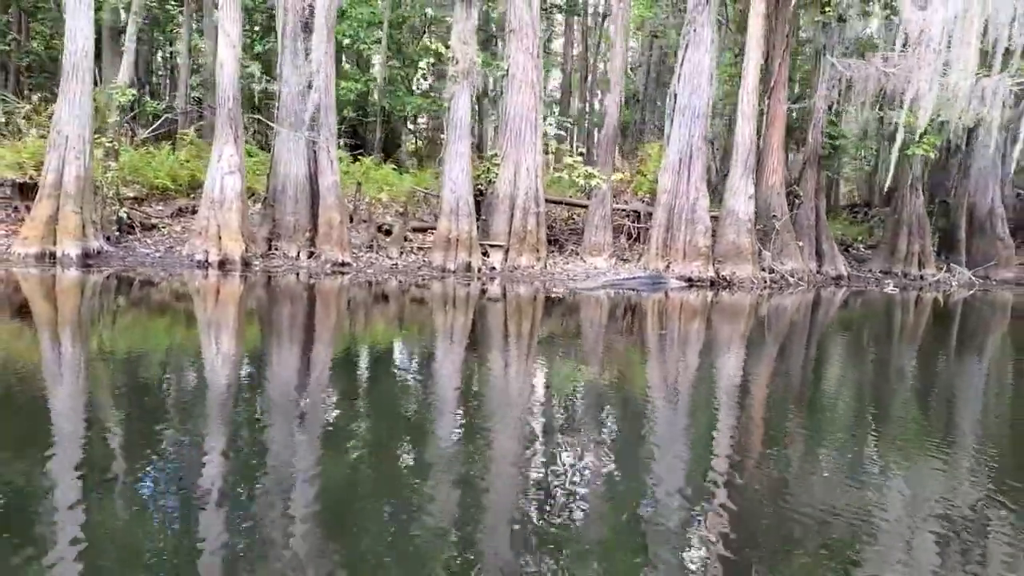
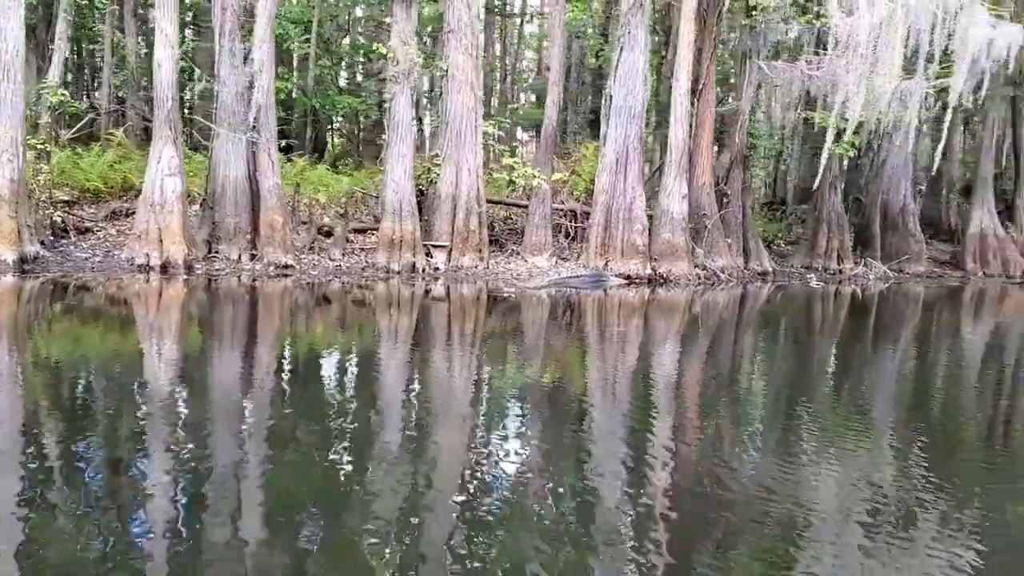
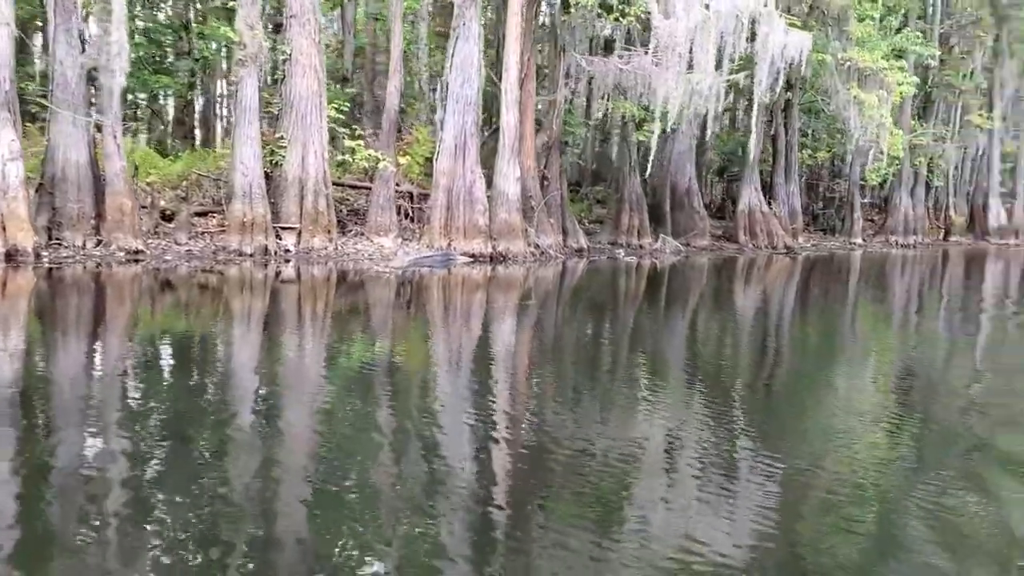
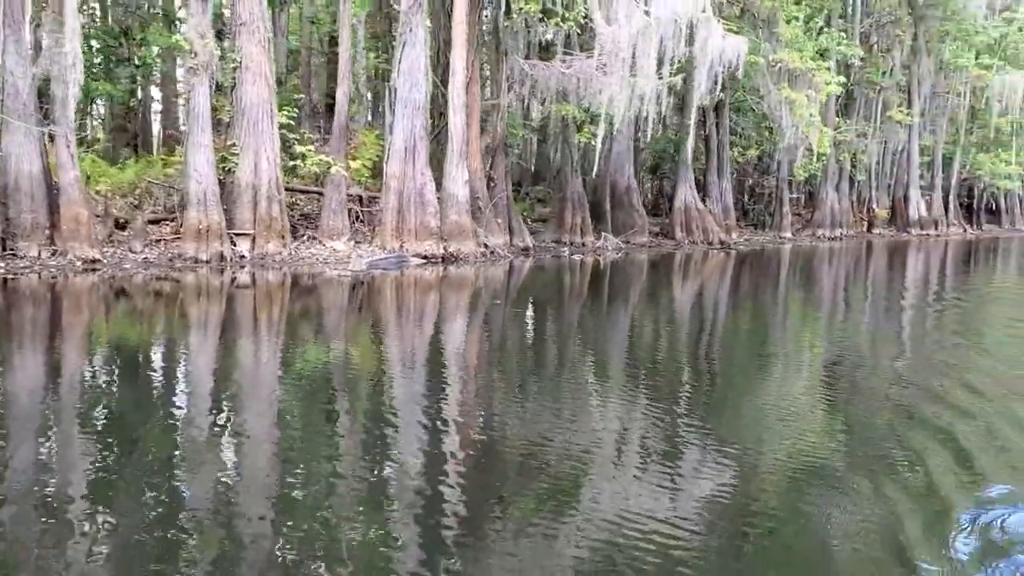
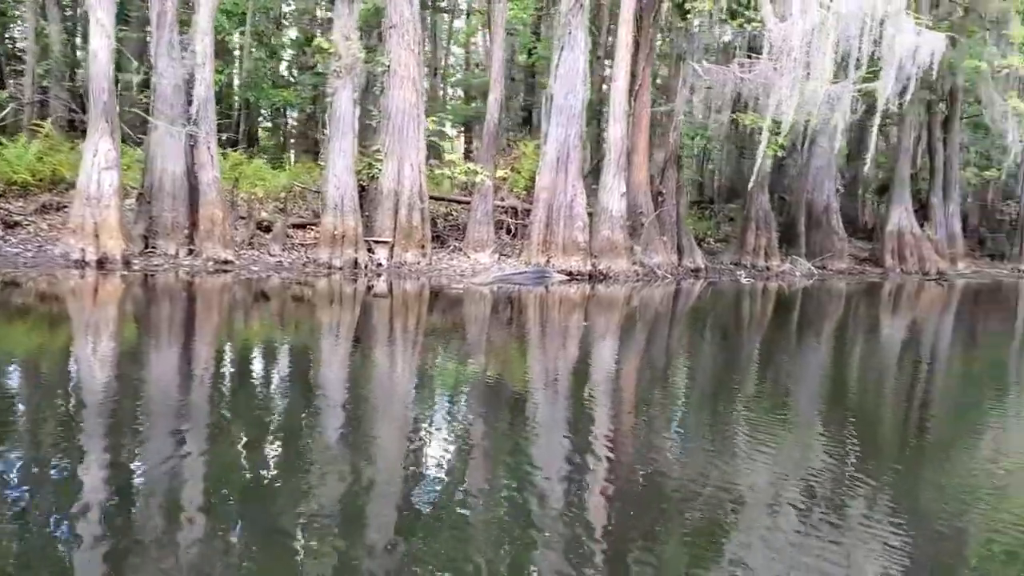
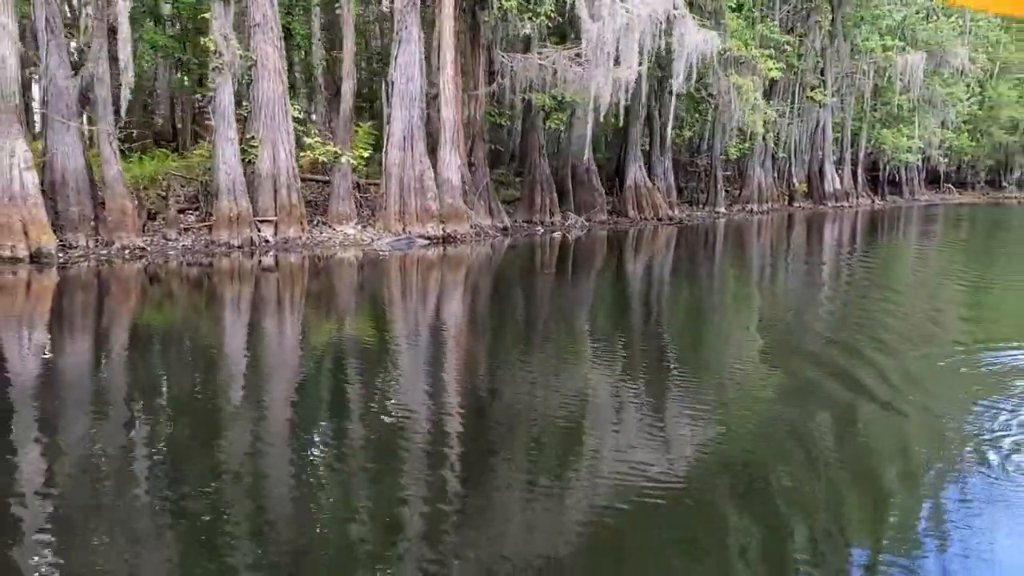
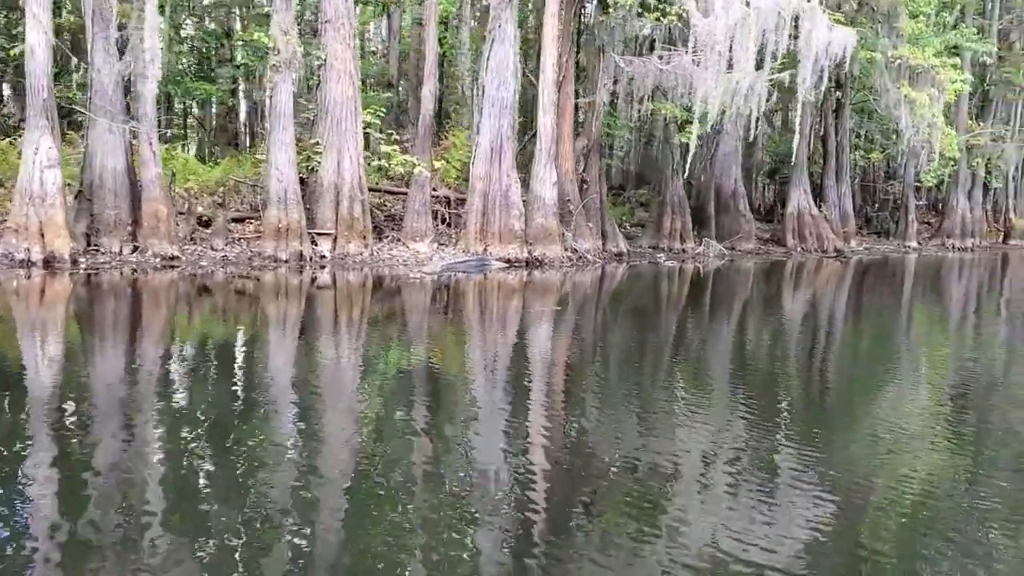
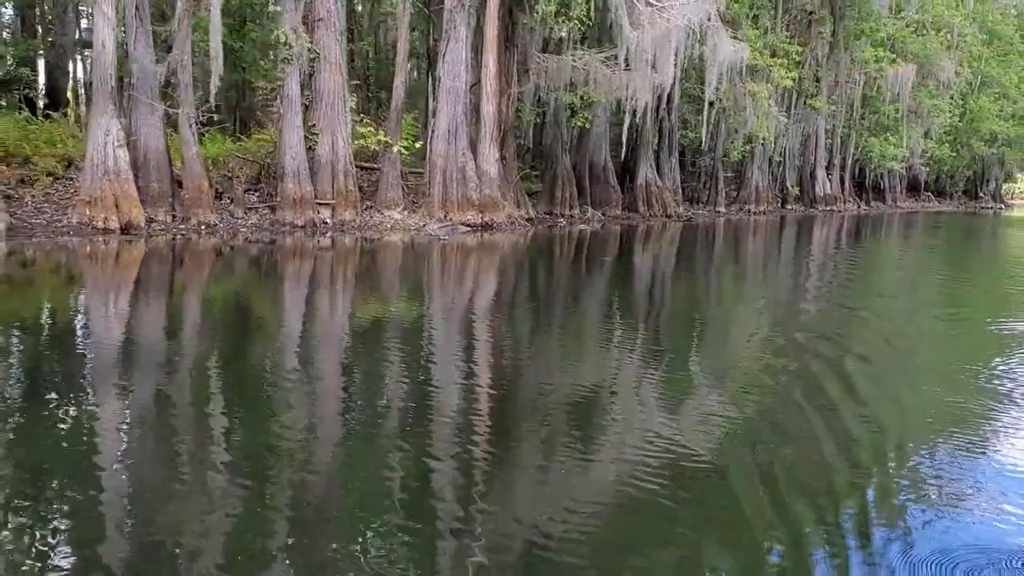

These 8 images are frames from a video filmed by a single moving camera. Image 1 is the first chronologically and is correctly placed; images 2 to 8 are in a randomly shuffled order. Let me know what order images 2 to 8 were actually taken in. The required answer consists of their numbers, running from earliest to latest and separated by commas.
2, 5, 7, 3, 4, 6, 8
